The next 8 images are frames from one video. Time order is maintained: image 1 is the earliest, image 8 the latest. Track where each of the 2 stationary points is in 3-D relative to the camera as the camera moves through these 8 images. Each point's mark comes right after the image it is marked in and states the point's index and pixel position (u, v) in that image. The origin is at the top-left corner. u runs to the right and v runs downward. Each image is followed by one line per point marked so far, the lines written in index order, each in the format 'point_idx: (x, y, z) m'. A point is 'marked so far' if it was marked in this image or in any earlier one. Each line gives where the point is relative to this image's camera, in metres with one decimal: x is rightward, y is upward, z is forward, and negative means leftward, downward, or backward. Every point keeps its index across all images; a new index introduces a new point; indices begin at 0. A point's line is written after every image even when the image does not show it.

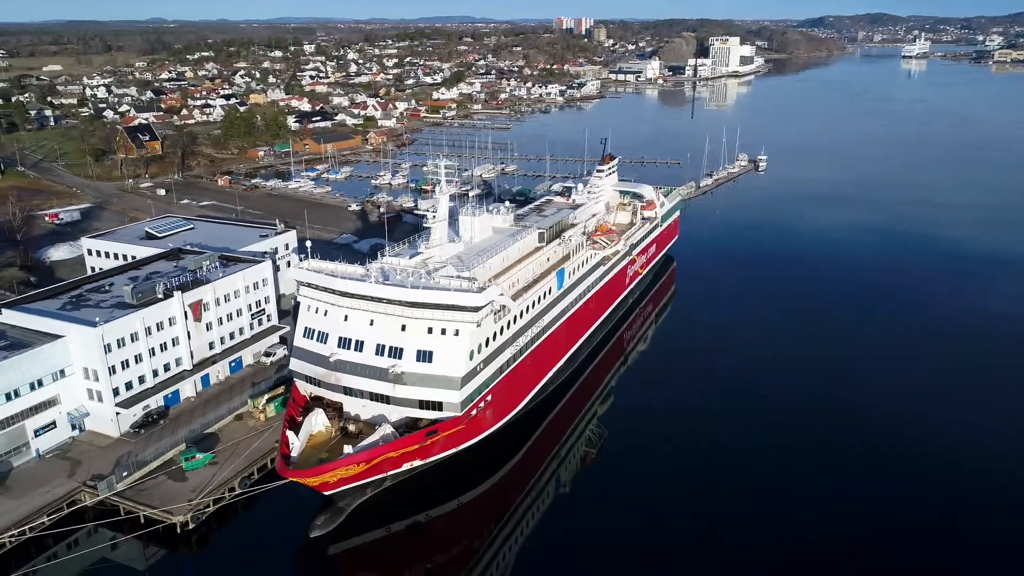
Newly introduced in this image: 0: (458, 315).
0: (-1.1, -0.5, +11.9) m
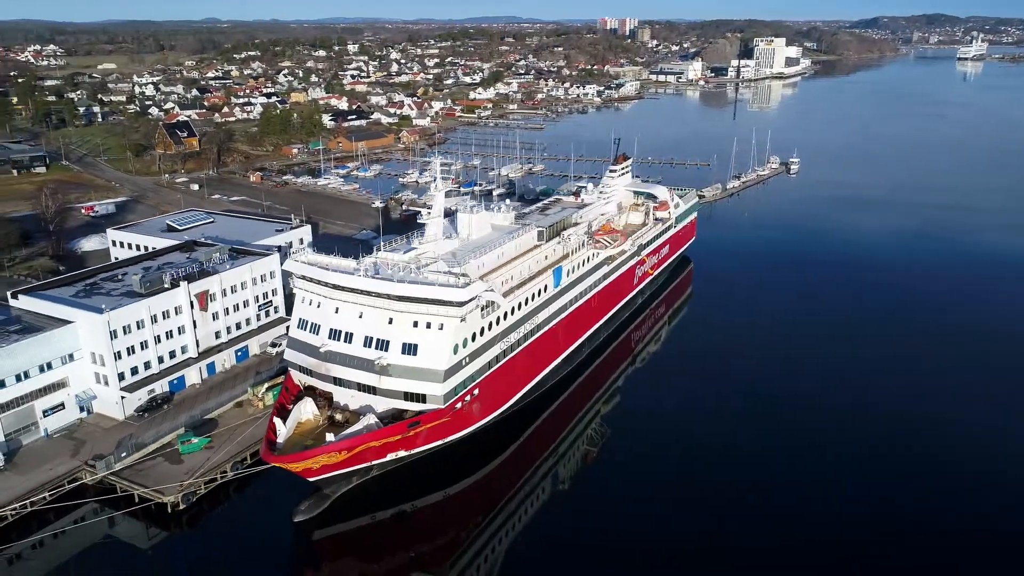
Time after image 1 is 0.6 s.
0: (-1.4, -0.4, +12.0) m
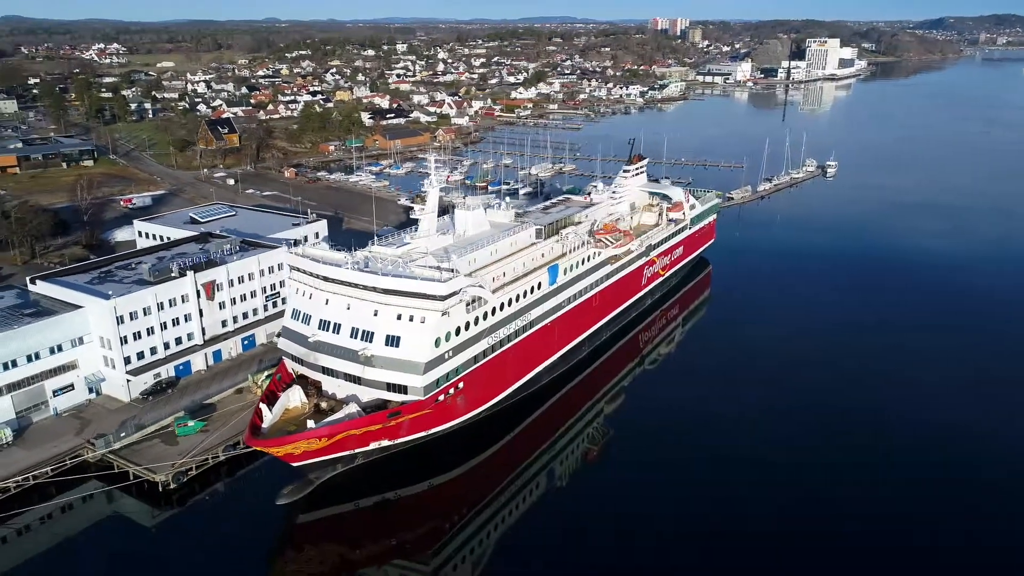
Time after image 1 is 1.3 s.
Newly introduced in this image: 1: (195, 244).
0: (-1.8, -0.3, +12.3) m
1: (-9.6, +1.4, +19.3) m
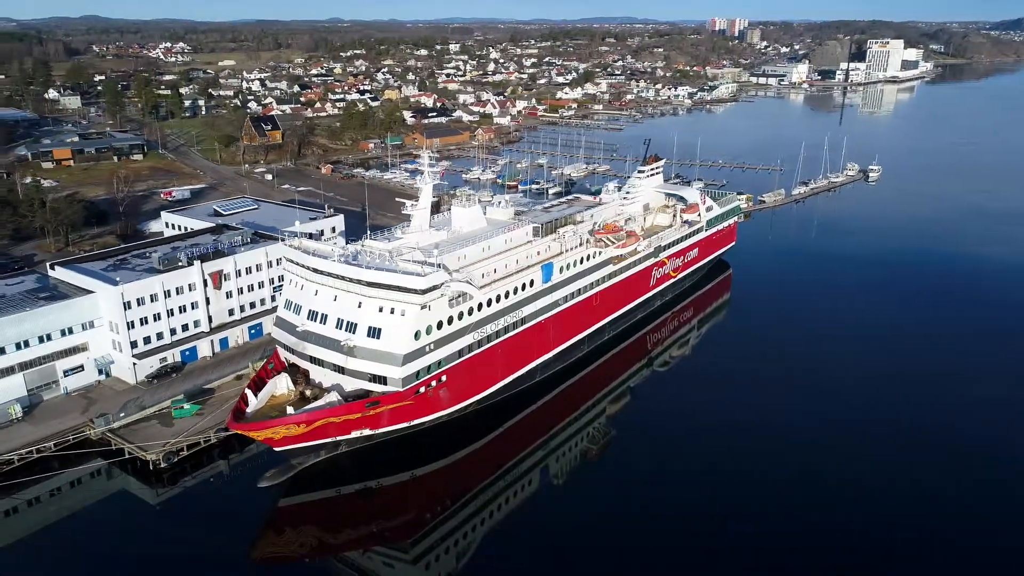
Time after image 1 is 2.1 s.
0: (-2.2, -0.2, +12.5) m
1: (-9.5, +1.7, +20.0) m
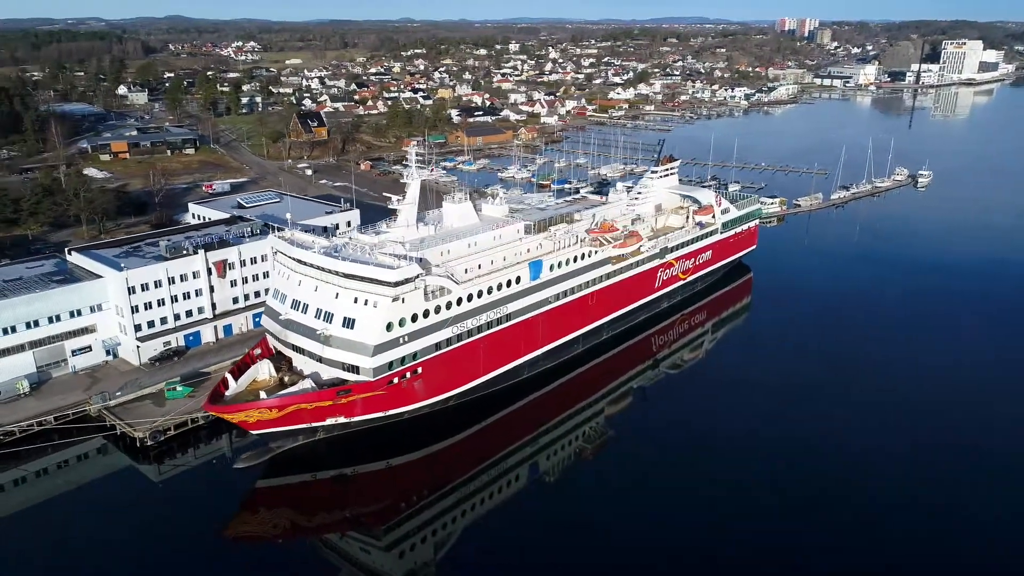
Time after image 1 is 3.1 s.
0: (-2.7, 0.0, +12.8) m
1: (-9.5, +2.1, +20.7) m
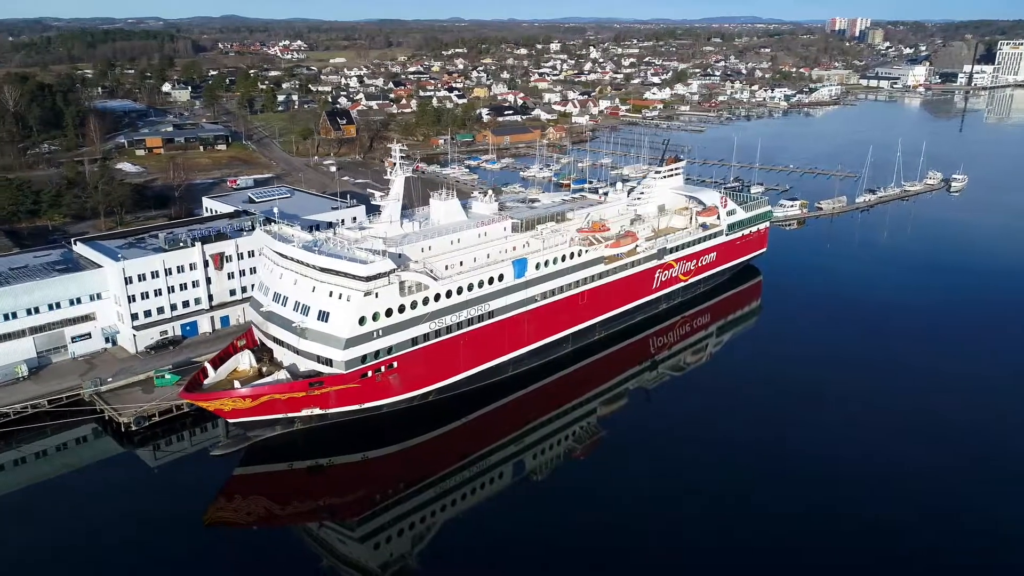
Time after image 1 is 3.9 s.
0: (-3.3, +0.1, +13.0) m
1: (-9.6, +2.3, +21.2) m
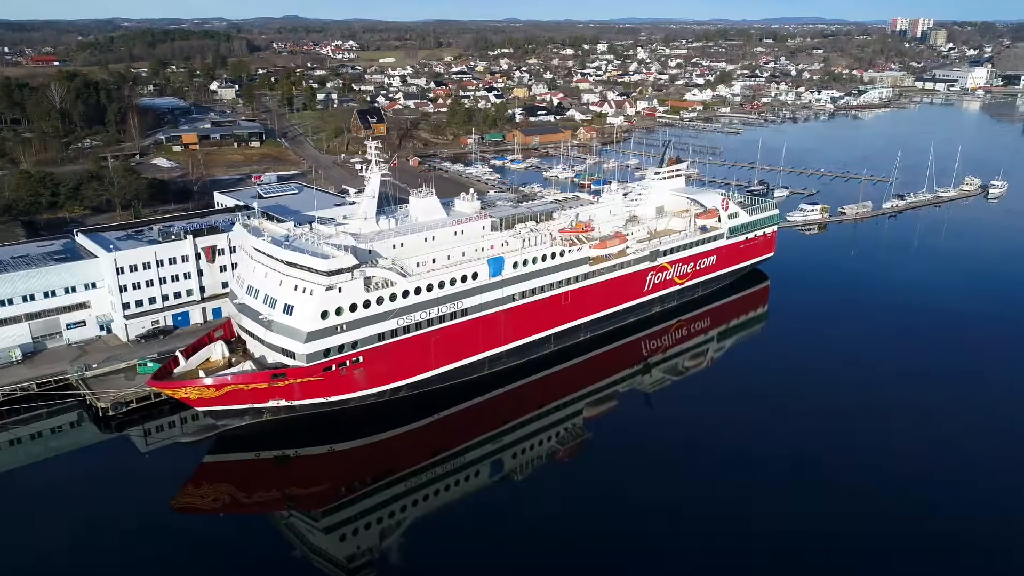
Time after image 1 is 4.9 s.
0: (-4.1, +0.2, +13.2) m
1: (-9.9, +2.6, +21.8) m
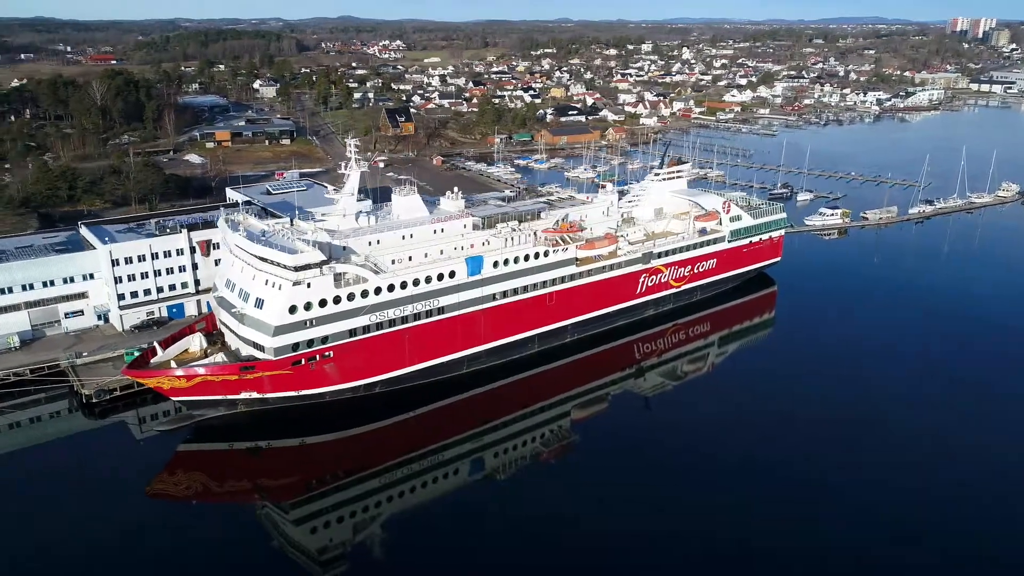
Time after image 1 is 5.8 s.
0: (-4.8, +0.3, +13.4) m
1: (-10.1, +2.8, +22.3) m
